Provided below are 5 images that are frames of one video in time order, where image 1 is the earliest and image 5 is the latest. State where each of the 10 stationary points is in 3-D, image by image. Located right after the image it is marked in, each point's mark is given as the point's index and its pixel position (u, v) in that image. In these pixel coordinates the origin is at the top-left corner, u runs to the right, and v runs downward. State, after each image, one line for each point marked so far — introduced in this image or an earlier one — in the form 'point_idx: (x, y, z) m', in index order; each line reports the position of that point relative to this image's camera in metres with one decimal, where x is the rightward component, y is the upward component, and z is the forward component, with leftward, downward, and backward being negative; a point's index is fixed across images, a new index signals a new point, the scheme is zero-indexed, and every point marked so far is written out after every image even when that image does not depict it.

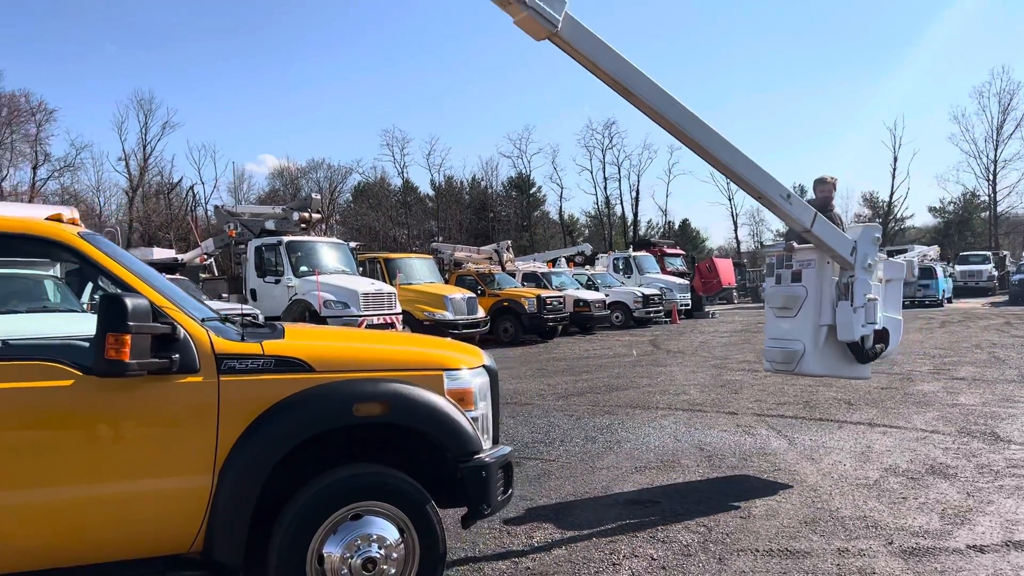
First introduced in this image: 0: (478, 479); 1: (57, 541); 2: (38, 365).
0: (-0.2, -1.0, +3.9) m
1: (-2.1, -1.2, +3.2) m
2: (-2.1, -0.4, +3.2) m
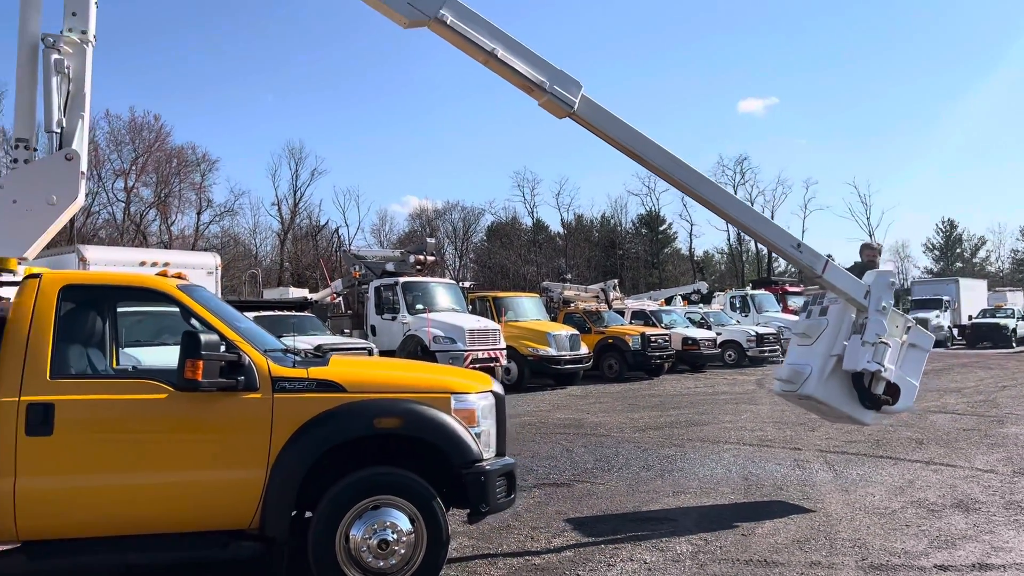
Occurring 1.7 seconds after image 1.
0: (-0.2, -1.3, +4.8) m
1: (-2.2, -1.4, +4.4) m
2: (-2.3, -0.6, +4.5) m
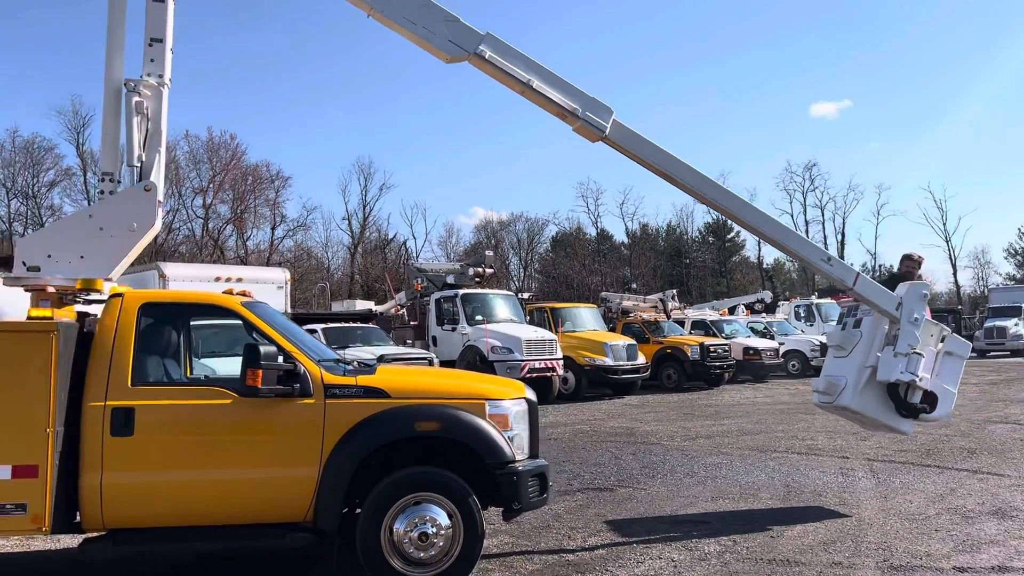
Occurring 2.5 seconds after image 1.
0: (0.0, -1.4, +5.2) m
1: (-2.0, -1.5, +5.0) m
2: (-2.1, -0.7, +5.1) m
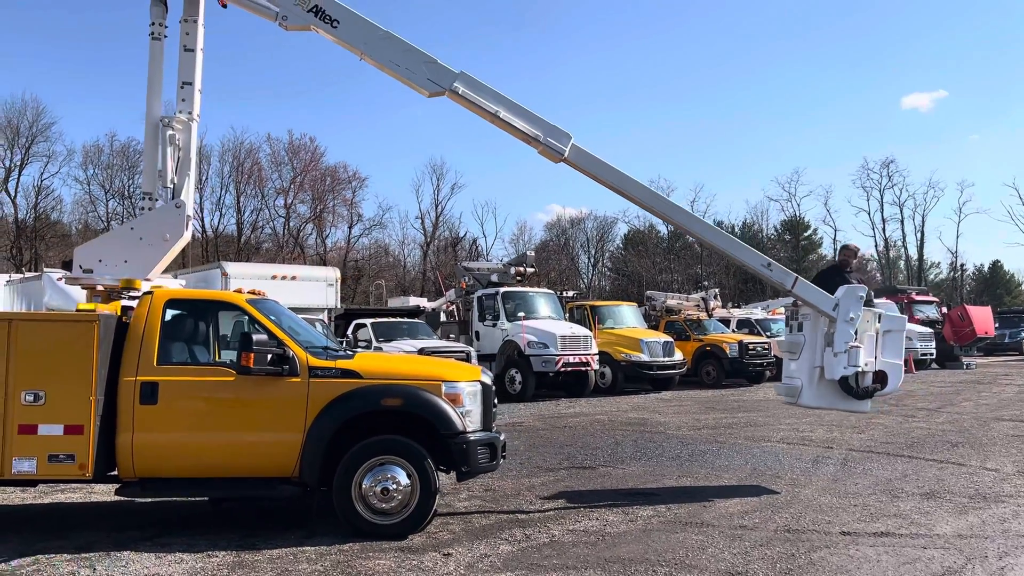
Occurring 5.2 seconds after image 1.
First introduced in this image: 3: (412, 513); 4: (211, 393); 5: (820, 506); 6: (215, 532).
0: (-0.4, -1.3, +6.2) m
1: (-2.4, -1.4, +6.2) m
2: (-2.5, -0.7, +6.2) m
3: (-0.8, -1.8, +6.1) m
4: (-2.5, -0.9, +6.1) m
5: (+2.7, -1.9, +6.5) m
6: (-2.5, -2.1, +6.3) m
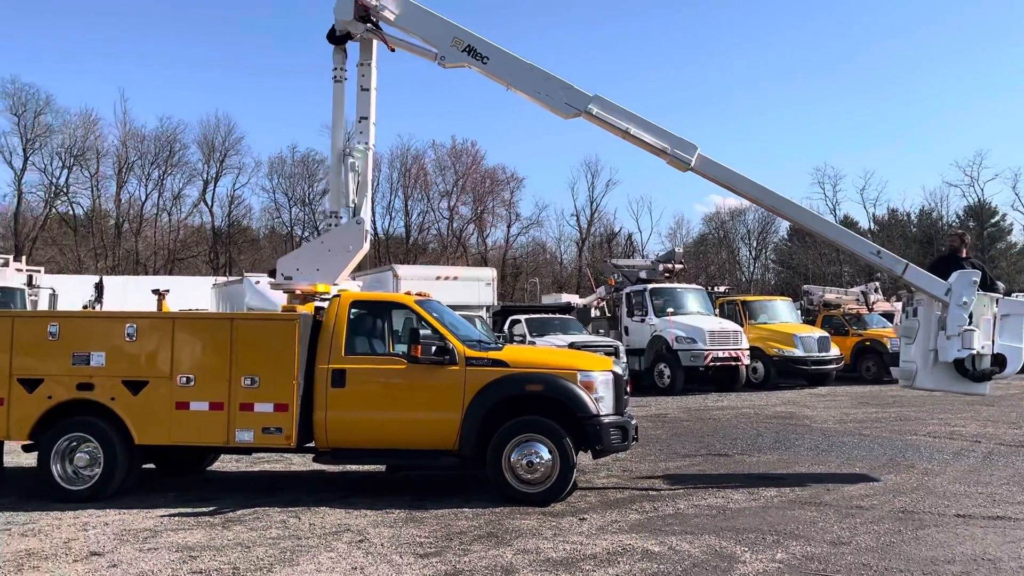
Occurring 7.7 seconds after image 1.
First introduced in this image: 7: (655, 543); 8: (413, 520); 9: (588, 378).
0: (+0.8, -1.3, +7.0) m
1: (-1.2, -1.5, +7.4) m
2: (-1.2, -0.7, +7.5) m
3: (+0.4, -1.9, +7.0) m
4: (-1.2, -0.9, +7.4) m
5: (+4.0, -1.9, +6.7) m
6: (-1.2, -2.1, +7.6) m
7: (+1.1, -1.9, +5.6) m
8: (-0.9, -2.1, +6.6) m
9: (+0.8, -0.9, +7.2) m
